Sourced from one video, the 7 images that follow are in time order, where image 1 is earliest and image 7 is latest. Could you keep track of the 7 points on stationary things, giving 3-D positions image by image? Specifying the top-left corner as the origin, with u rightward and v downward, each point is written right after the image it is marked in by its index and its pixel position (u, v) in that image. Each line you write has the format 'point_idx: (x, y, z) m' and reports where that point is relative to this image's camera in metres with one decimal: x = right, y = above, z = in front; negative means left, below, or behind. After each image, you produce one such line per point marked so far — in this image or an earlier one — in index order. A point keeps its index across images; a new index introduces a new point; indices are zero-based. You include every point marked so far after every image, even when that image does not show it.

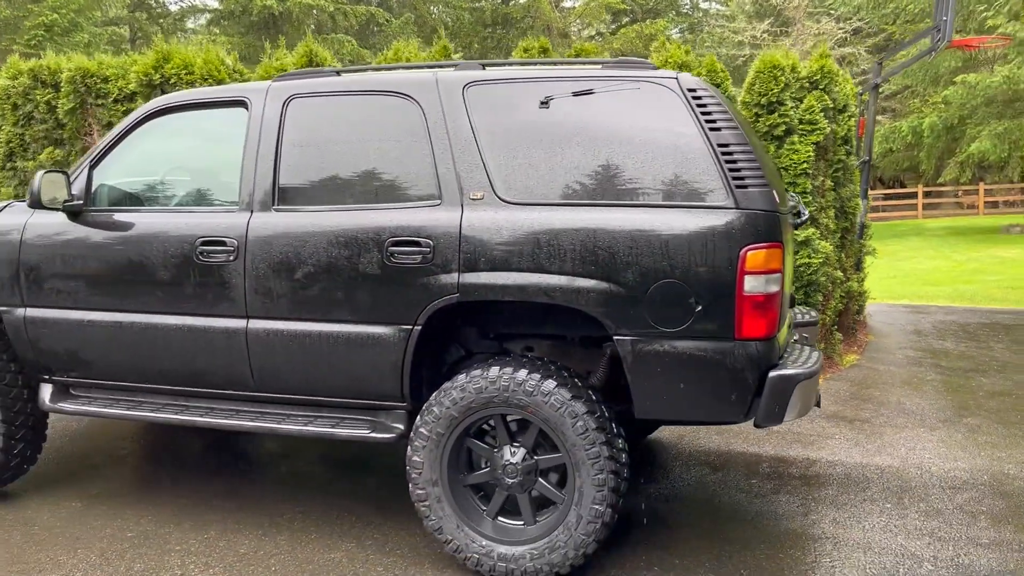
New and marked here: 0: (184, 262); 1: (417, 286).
0: (-1.3, +0.1, +2.9) m
1: (-0.4, 0.0, +2.6) m
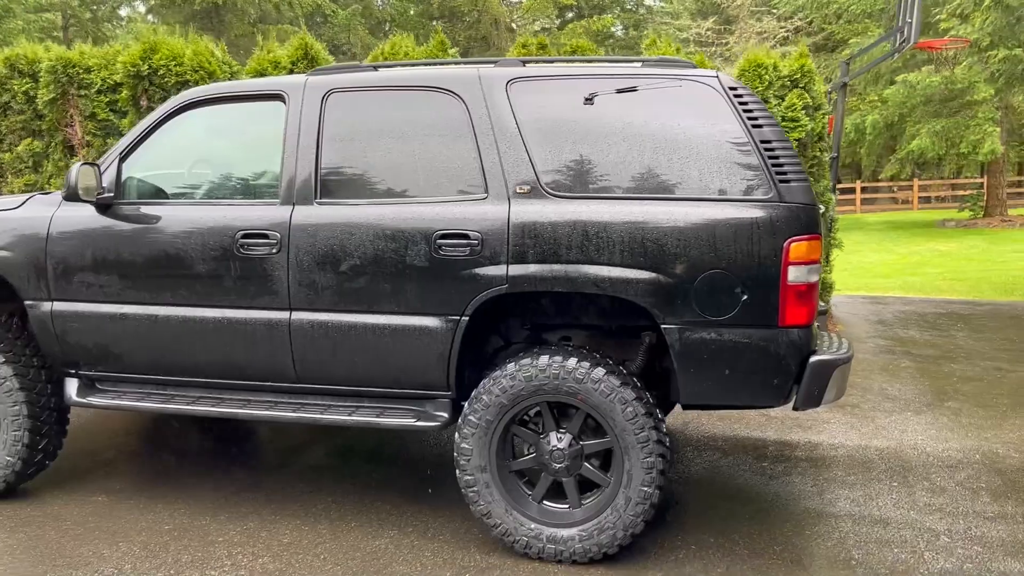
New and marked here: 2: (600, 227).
0: (-1.2, +0.1, +2.9) m
1: (-0.2, 0.0, +2.7) m
2: (+0.3, +0.2, +2.5) m
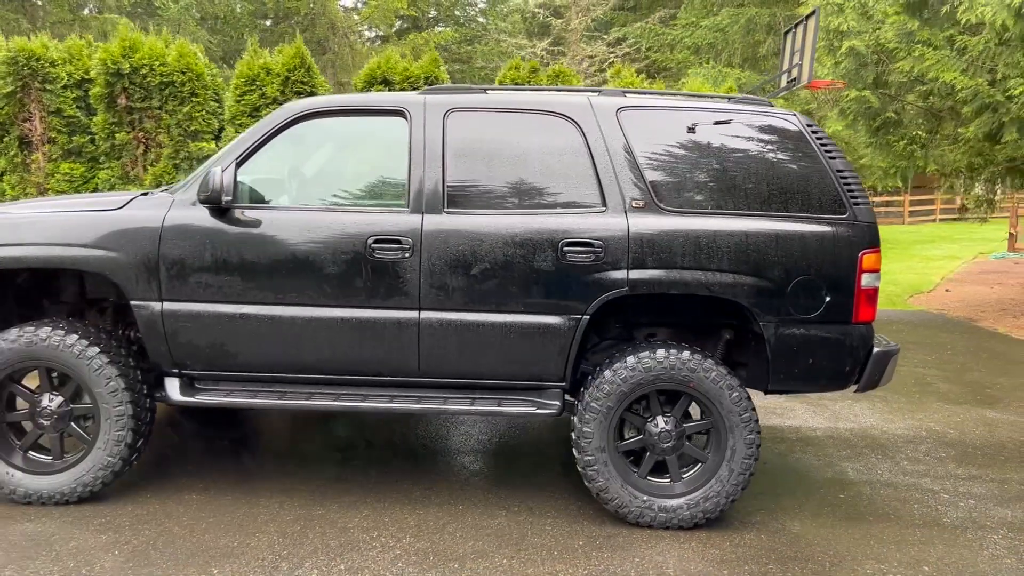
0: (-0.7, +0.1, +3.1) m
1: (+0.3, 0.0, +3.0) m
2: (+0.9, +0.2, +3.0) m
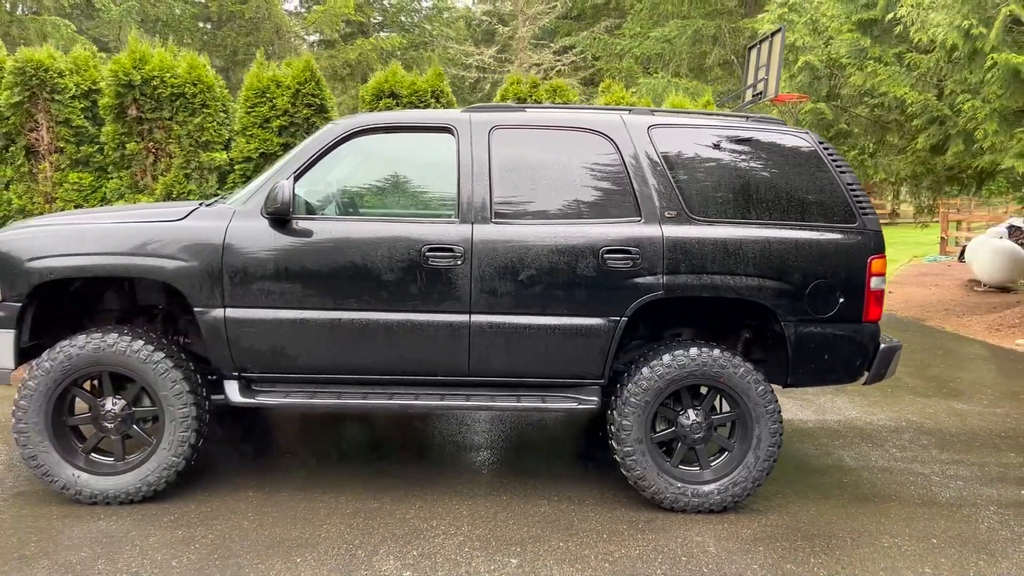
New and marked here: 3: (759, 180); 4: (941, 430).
0: (-0.5, +0.1, +3.3) m
1: (+0.6, 0.0, +3.3) m
2: (+1.1, +0.2, +3.3) m
3: (+1.2, +0.5, +3.4) m
4: (+3.2, -1.1, +5.2) m
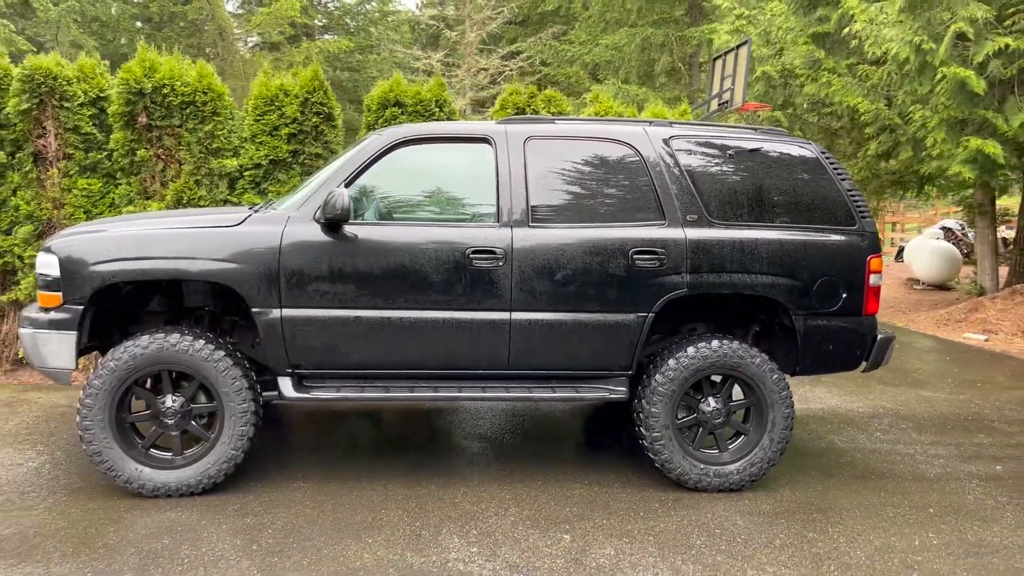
0: (-0.3, +0.1, +3.5) m
1: (+0.7, 0.0, +3.6) m
2: (+1.3, +0.2, +3.6) m
3: (+1.4, +0.6, +3.8) m
4: (+3.3, -1.0, +5.7) m
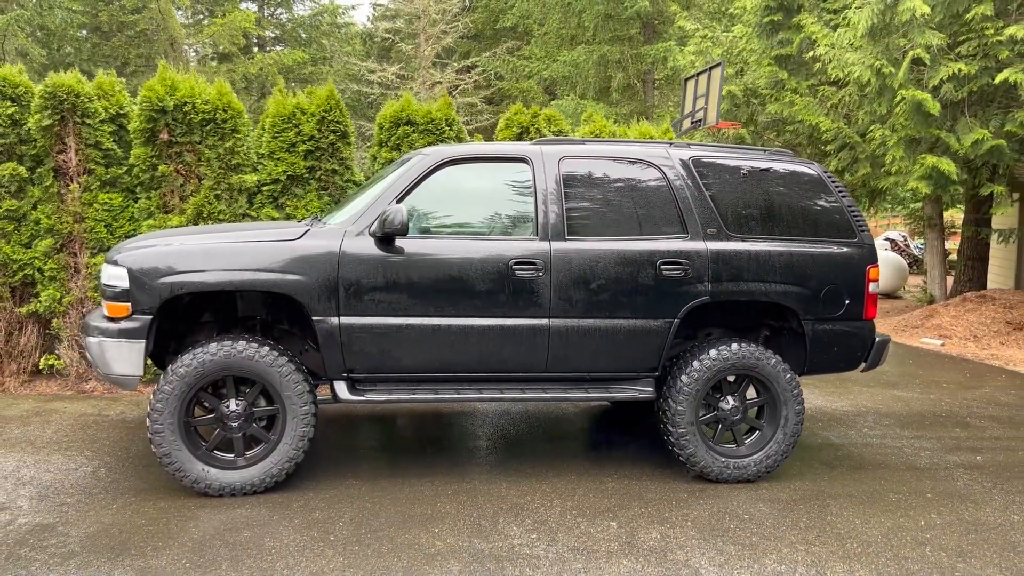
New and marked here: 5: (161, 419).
0: (-0.1, +0.1, +3.8) m
1: (+1.0, 0.0, +3.9) m
2: (+1.5, +0.2, +4.0) m
3: (+1.6, +0.5, +4.2) m
4: (+3.4, -1.1, +6.1) m
5: (-1.7, -0.6, +3.4) m
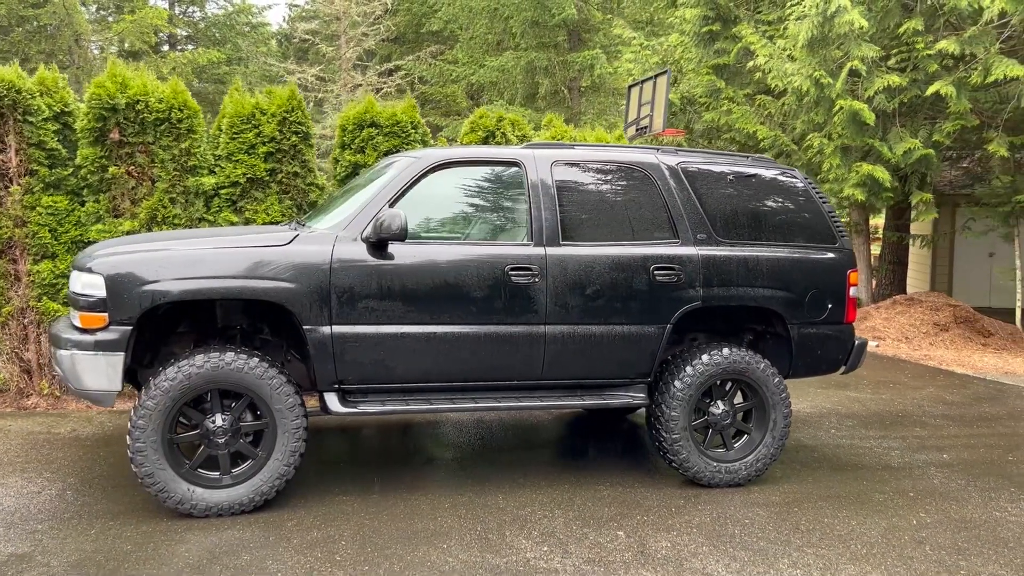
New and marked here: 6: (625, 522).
0: (-0.1, 0.0, +3.7) m
1: (+0.9, -0.1, +4.0) m
2: (+1.4, +0.1, +4.1) m
3: (+1.5, +0.5, +4.2) m
4: (+3.1, -1.1, +6.3) m
5: (-1.7, -0.7, +3.2) m
6: (+0.6, -1.2, +3.5) m
